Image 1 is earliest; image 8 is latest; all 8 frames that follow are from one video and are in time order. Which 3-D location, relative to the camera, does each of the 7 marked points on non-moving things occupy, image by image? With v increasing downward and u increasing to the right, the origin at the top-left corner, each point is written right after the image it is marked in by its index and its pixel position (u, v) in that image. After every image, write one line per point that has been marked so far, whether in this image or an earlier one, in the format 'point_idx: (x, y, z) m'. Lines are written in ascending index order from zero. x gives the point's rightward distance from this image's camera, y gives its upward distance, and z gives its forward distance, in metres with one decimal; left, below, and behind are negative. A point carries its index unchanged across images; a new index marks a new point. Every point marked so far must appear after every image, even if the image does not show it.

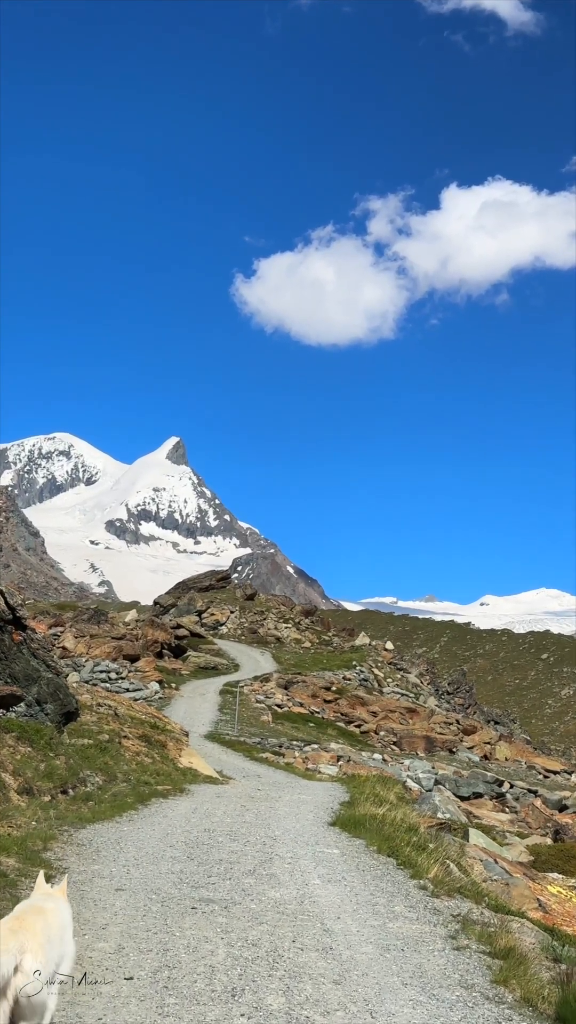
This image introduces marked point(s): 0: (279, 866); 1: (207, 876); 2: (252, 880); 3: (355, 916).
0: (-0.2, -7.0, +13.7) m
1: (-1.5, -6.7, +12.7) m
2: (-0.6, -6.8, +12.7) m
3: (+1.1, -6.7, +11.5) m
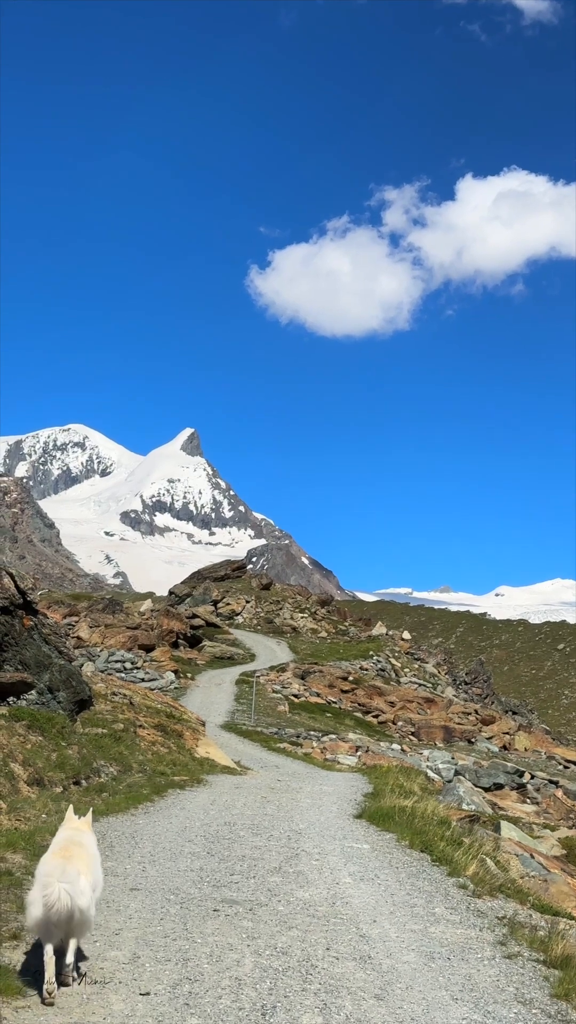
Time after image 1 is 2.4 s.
0: (+0.3, -6.4, +12.6) m
1: (-1.0, -6.2, +11.8) m
2: (-0.2, -6.2, +11.7) m
3: (+1.6, -6.1, +10.5) m
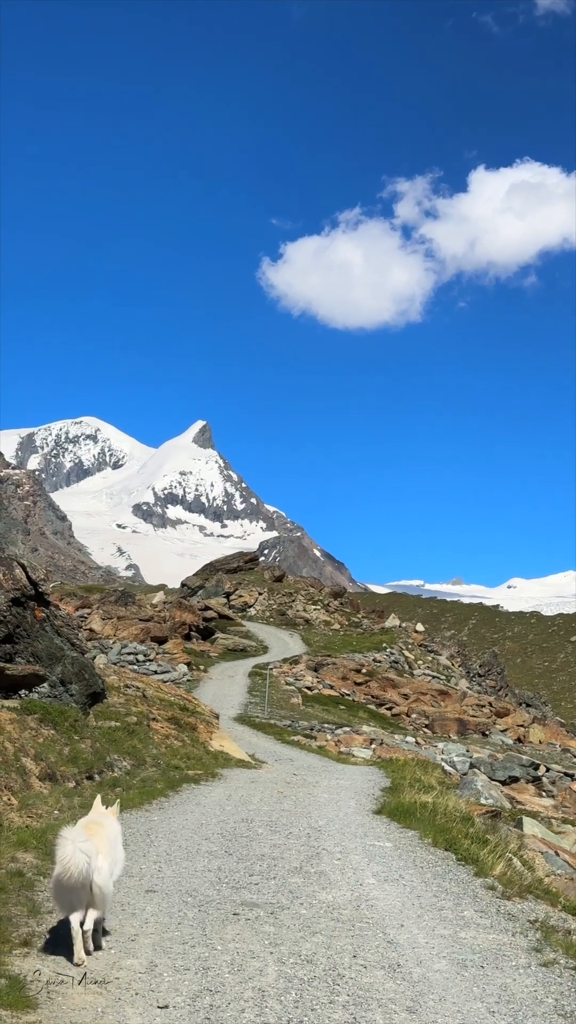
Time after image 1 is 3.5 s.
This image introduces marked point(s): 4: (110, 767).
0: (+0.7, -6.2, +12.2) m
1: (-0.6, -5.9, +11.3) m
2: (+0.2, -6.0, +11.2) m
3: (+1.9, -5.9, +10.0) m
4: (-5.0, -7.1, +19.3) m
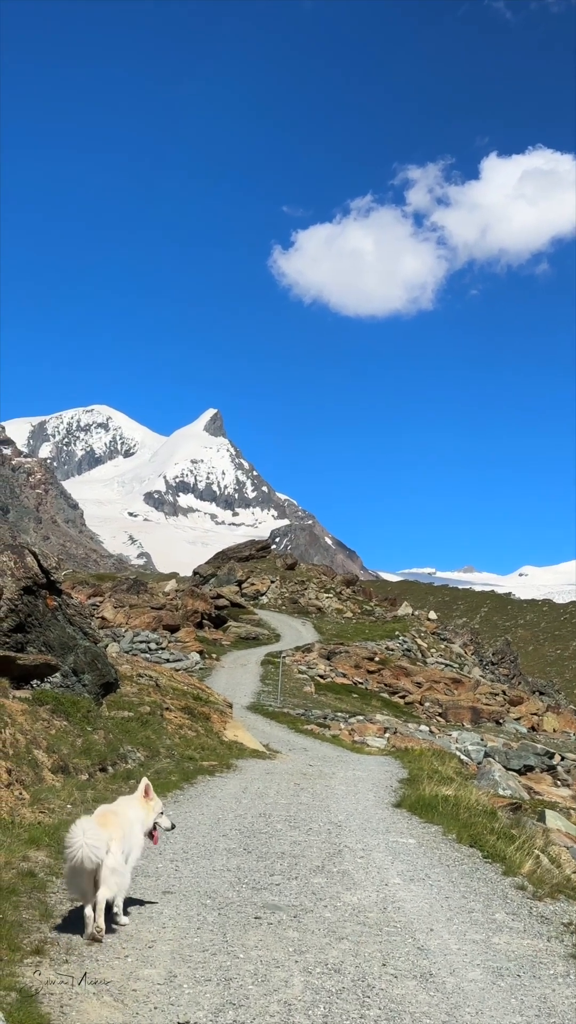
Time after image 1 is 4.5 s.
0: (+1.1, -5.9, +11.7) m
1: (-0.3, -5.7, +10.9) m
2: (+0.5, -5.7, +10.8) m
3: (+2.2, -5.7, +9.5) m
4: (-4.5, -6.7, +18.9) m
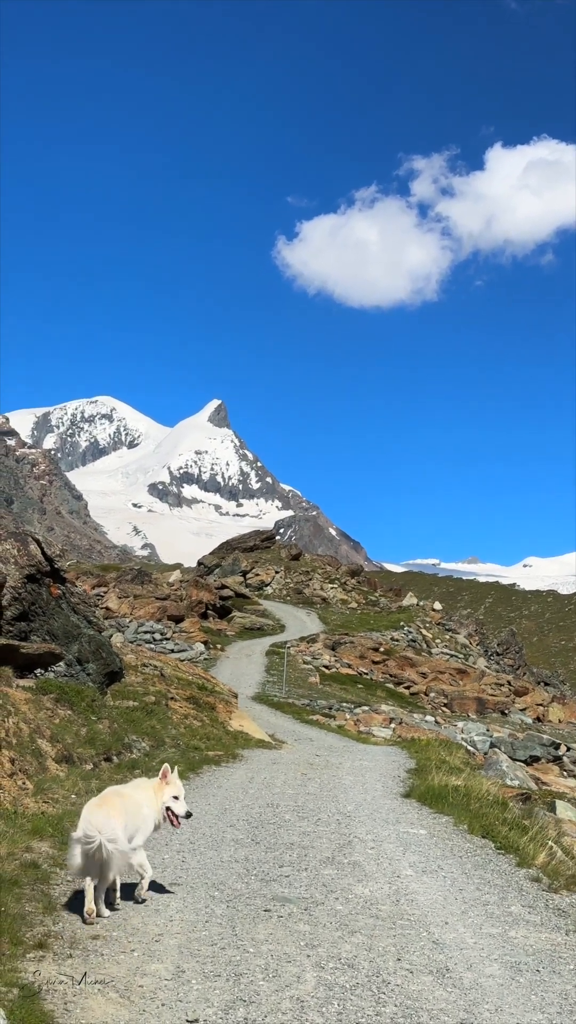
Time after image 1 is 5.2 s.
0: (+1.2, -5.7, +11.5) m
1: (-0.1, -5.4, +10.6) m
2: (+0.7, -5.5, +10.5) m
3: (+2.4, -5.4, +9.2) m
4: (-4.3, -6.4, +18.7) m
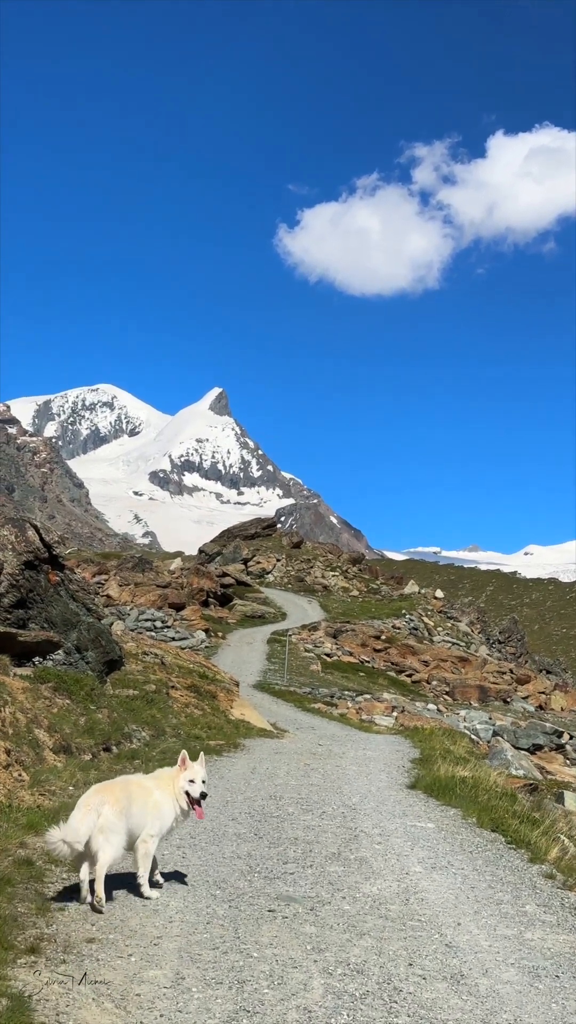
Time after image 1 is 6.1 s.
0: (+1.3, -5.4, +11.1) m
1: (-0.1, -5.2, +10.2) m
2: (+0.7, -5.2, +10.1) m
3: (+2.4, -5.2, +8.8) m
4: (-4.2, -6.0, +18.3) m
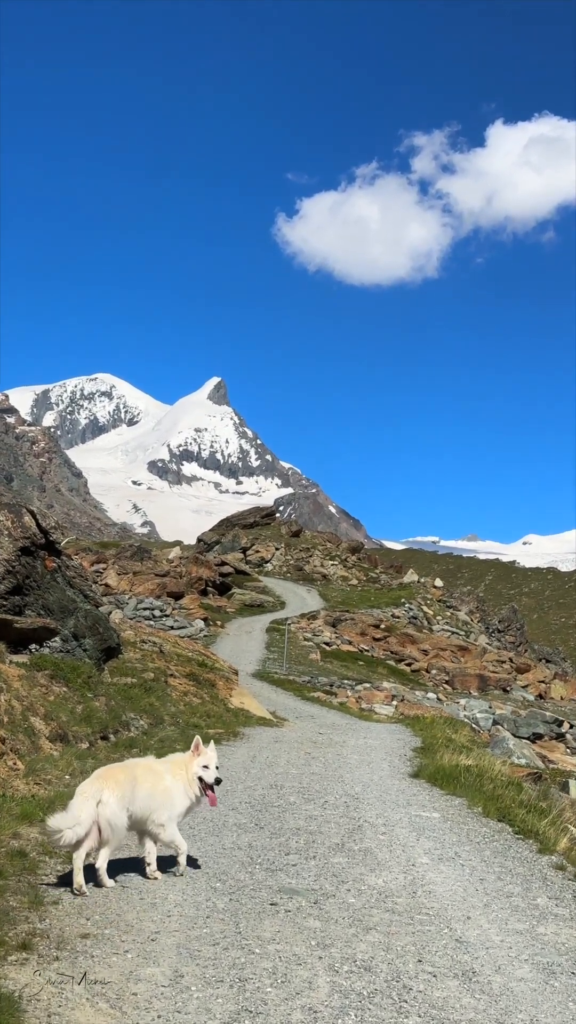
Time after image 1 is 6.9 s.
0: (+1.3, -5.1, +10.7) m
1: (0.0, -4.9, +9.9) m
2: (+0.8, -4.9, +9.8) m
3: (+2.5, -4.9, +8.5) m
4: (-4.2, -5.6, +18.0) m
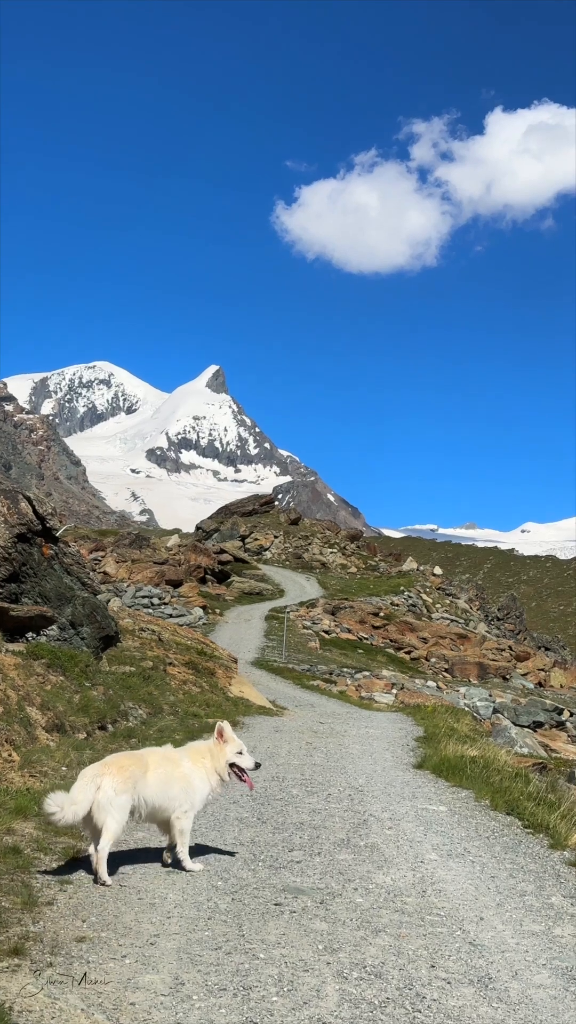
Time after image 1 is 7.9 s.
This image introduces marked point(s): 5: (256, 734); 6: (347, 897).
0: (+1.4, -4.8, +10.4) m
1: (0.0, -4.6, +9.5) m
2: (+0.8, -4.7, +9.4) m
3: (+2.5, -4.7, +8.1) m
4: (-4.2, -5.2, +17.6) m
5: (-0.9, -6.4, +20.0) m
6: (+0.7, -4.5, +8.2) m
